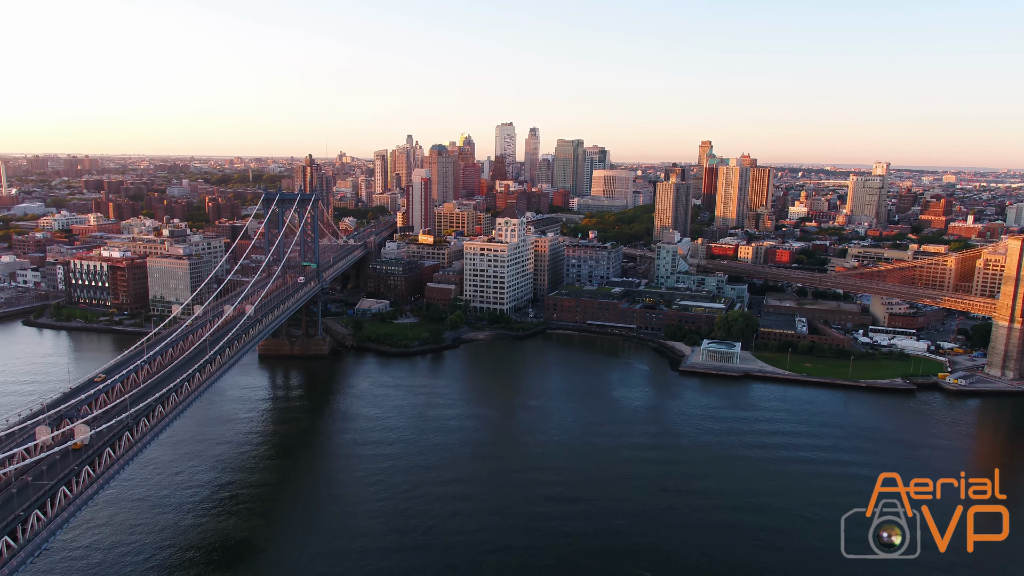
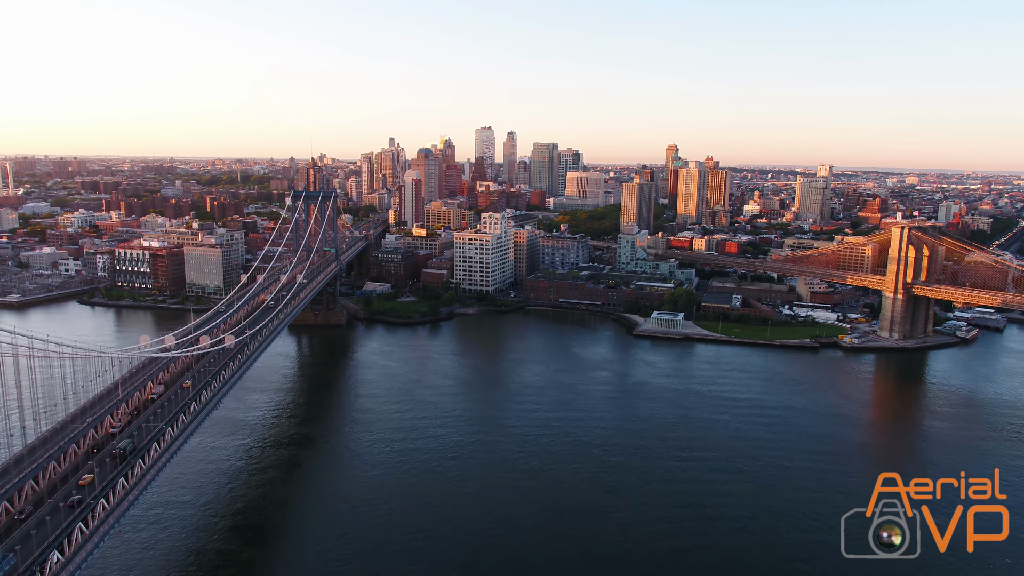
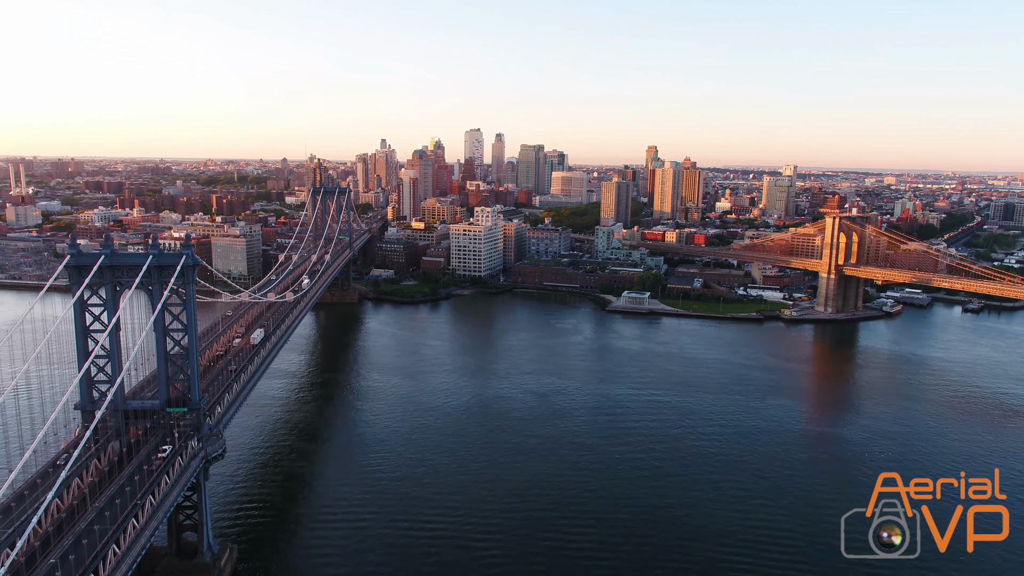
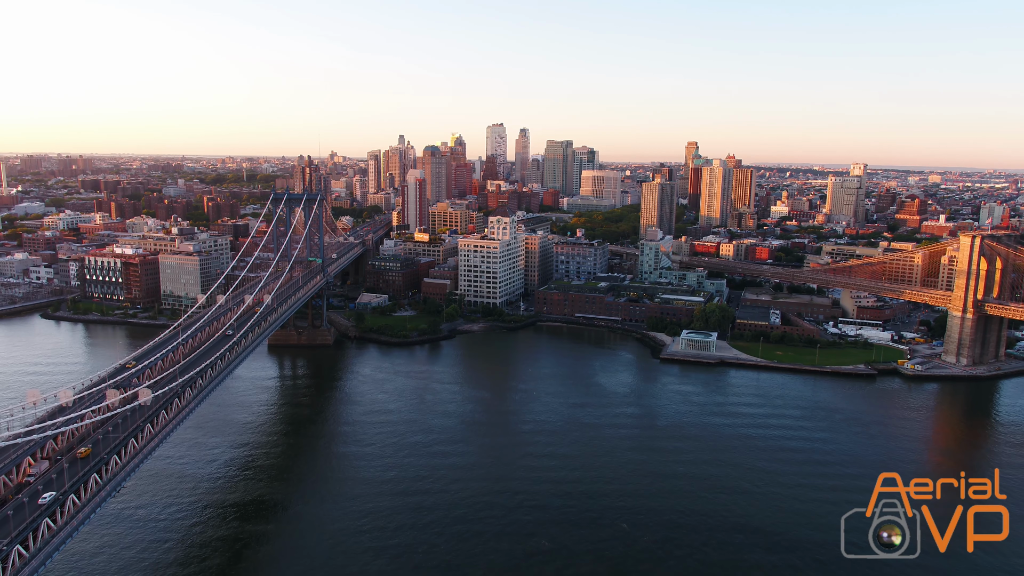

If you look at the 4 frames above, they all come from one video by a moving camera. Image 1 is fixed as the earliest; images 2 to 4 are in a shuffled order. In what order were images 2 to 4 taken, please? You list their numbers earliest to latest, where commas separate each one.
4, 2, 3
